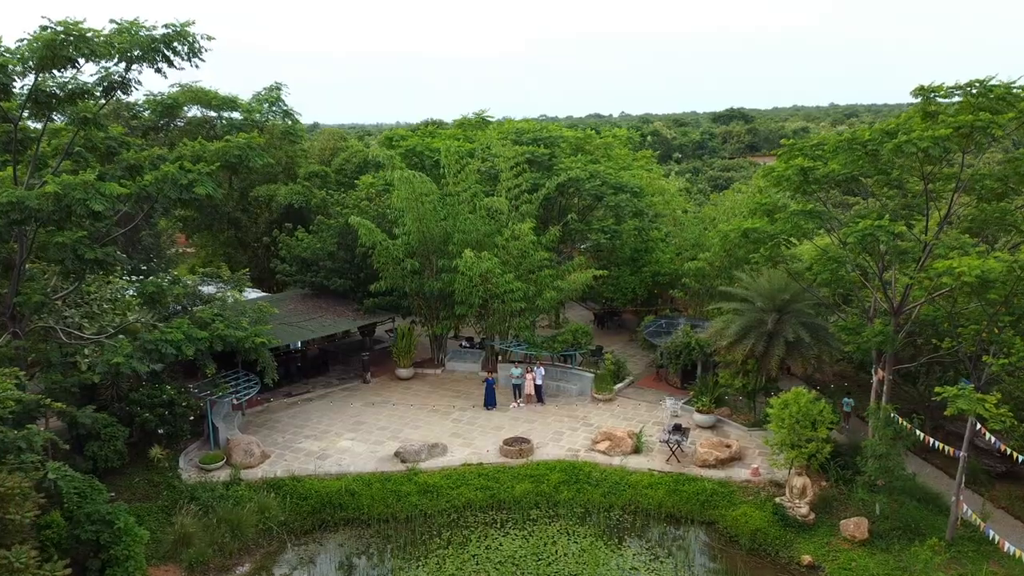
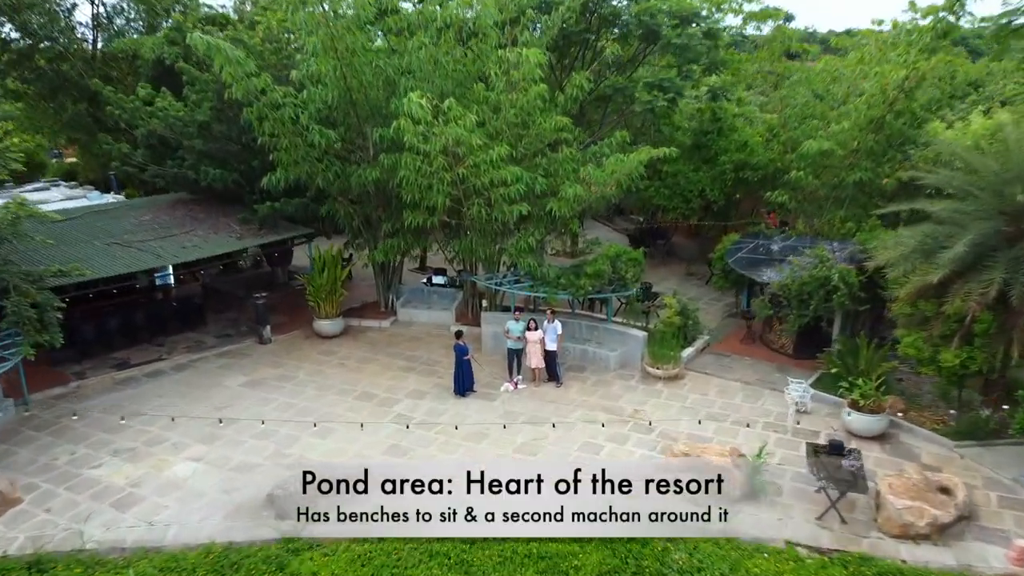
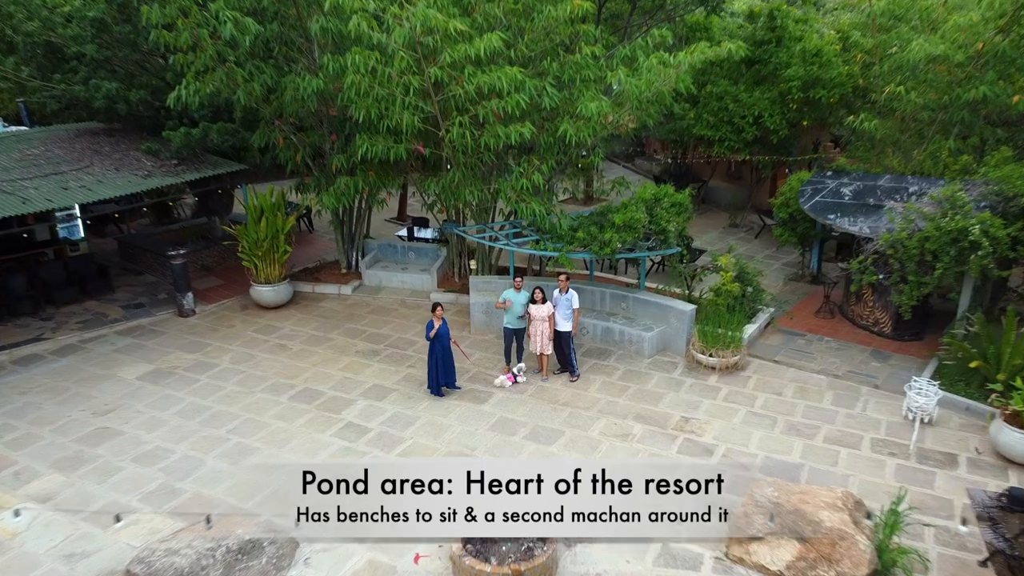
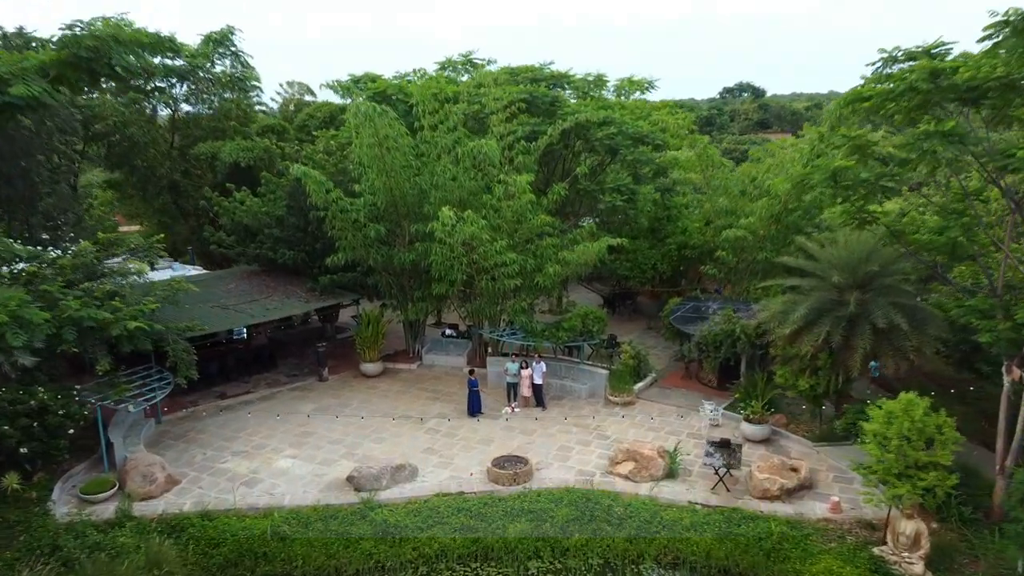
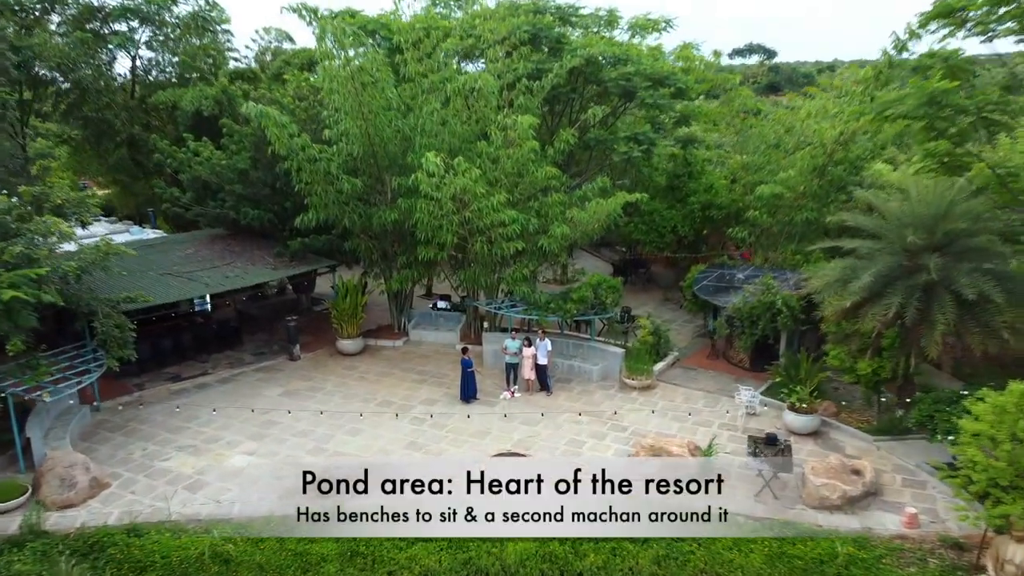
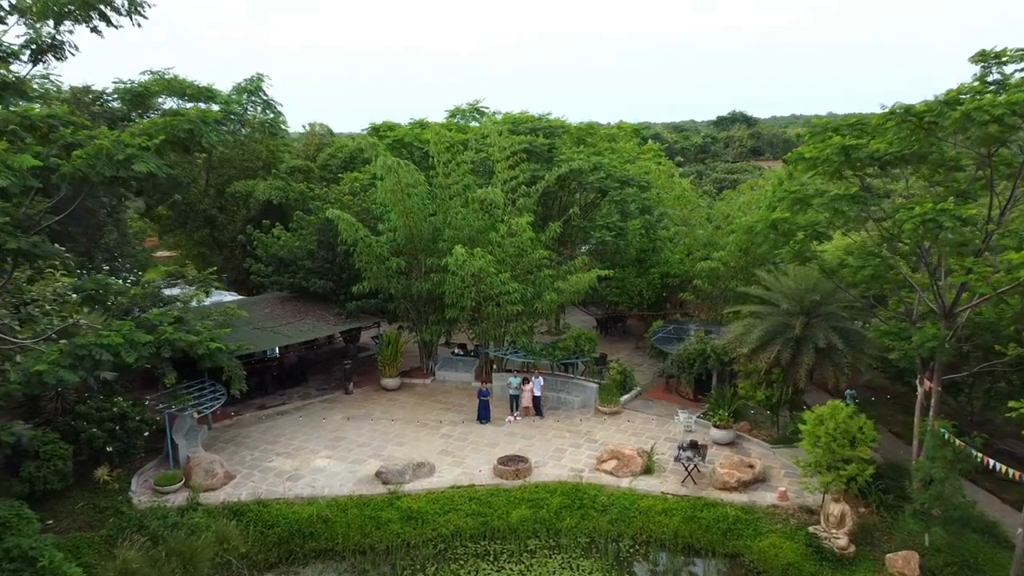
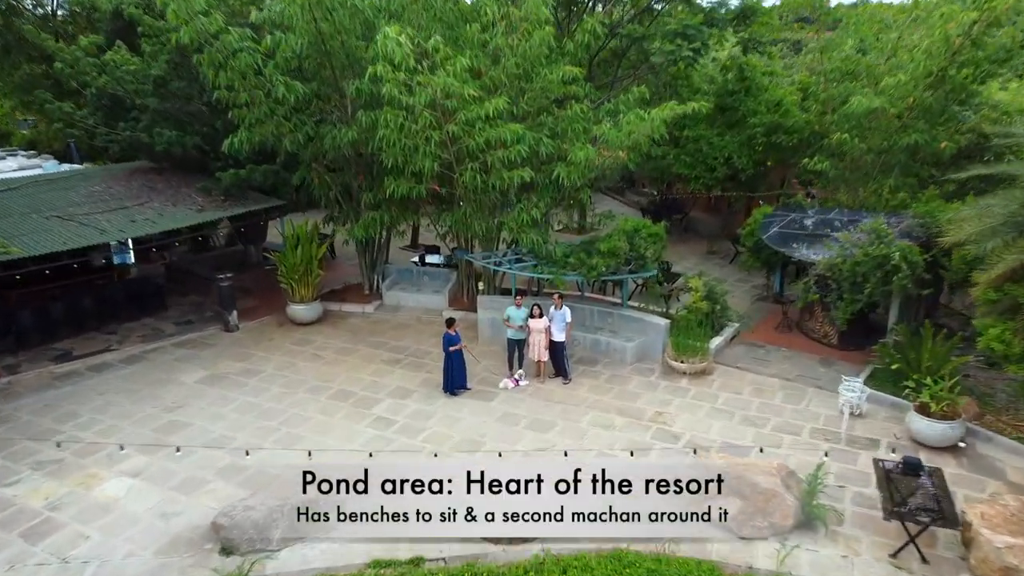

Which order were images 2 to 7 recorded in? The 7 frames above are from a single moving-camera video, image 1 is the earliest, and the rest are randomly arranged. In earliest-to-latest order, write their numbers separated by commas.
6, 4, 5, 2, 7, 3
